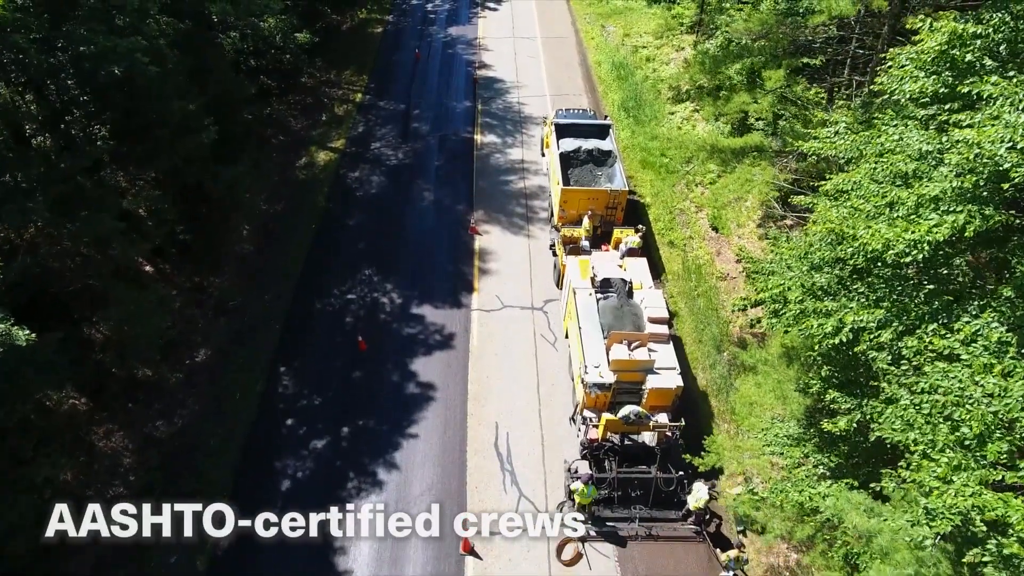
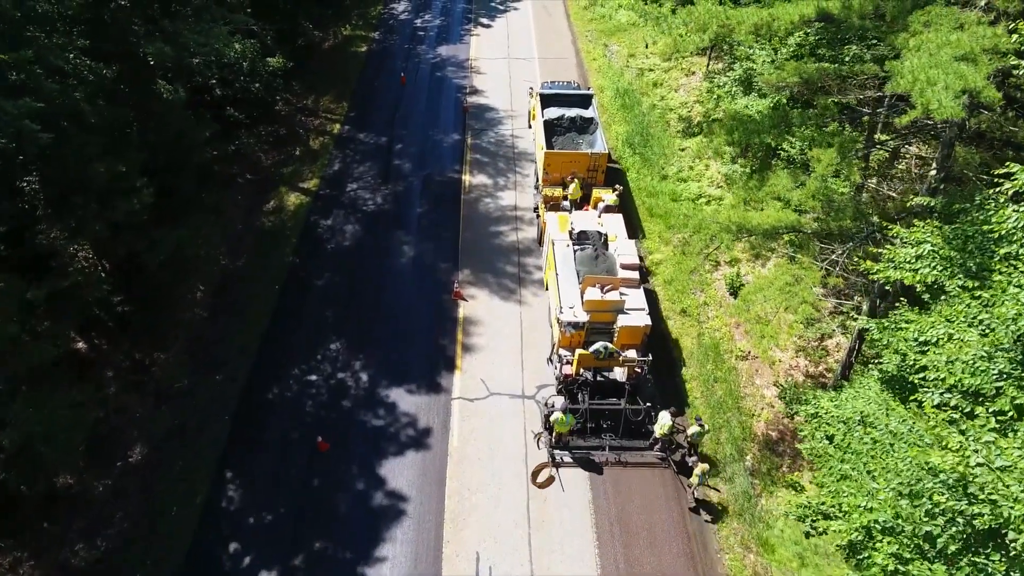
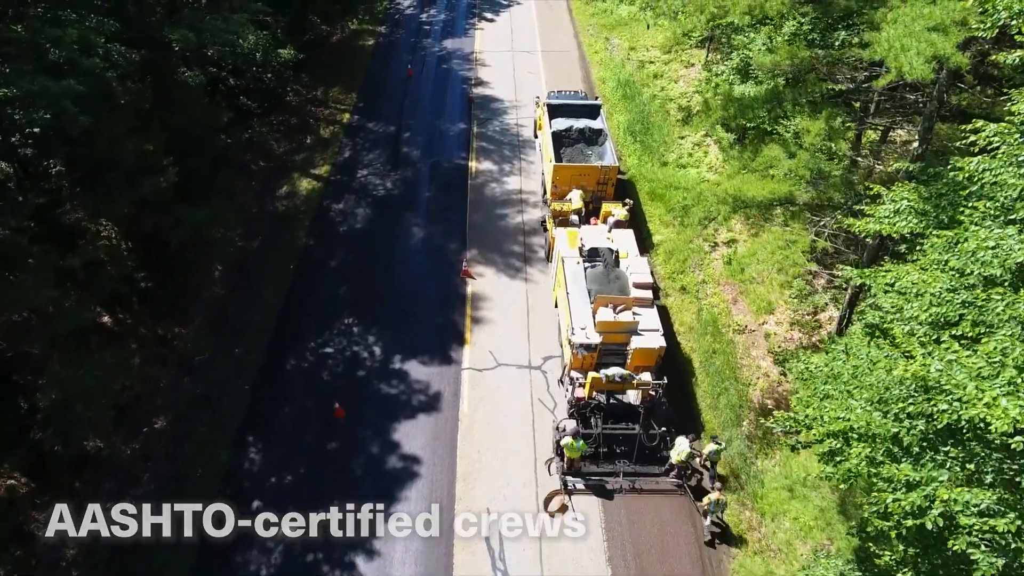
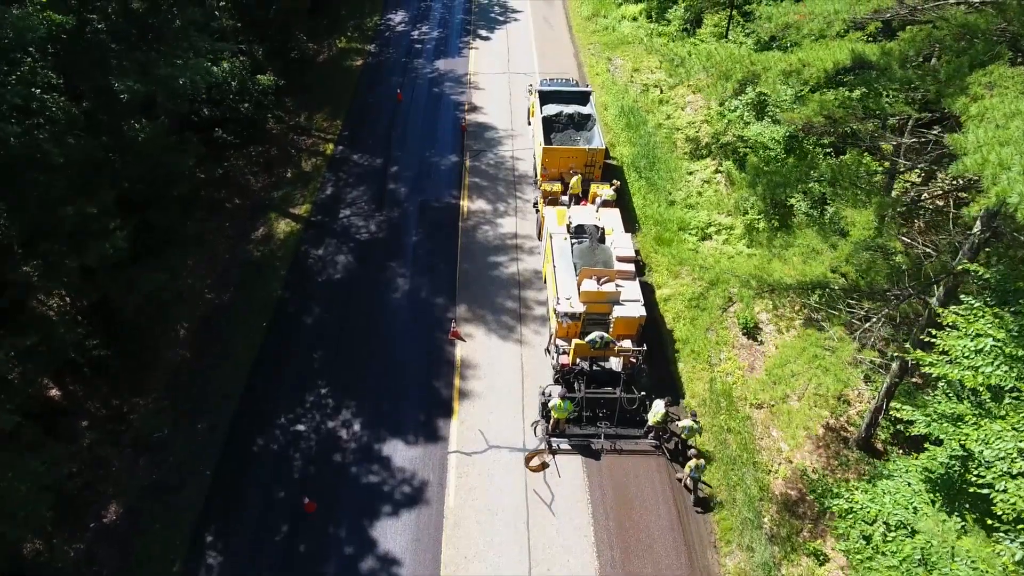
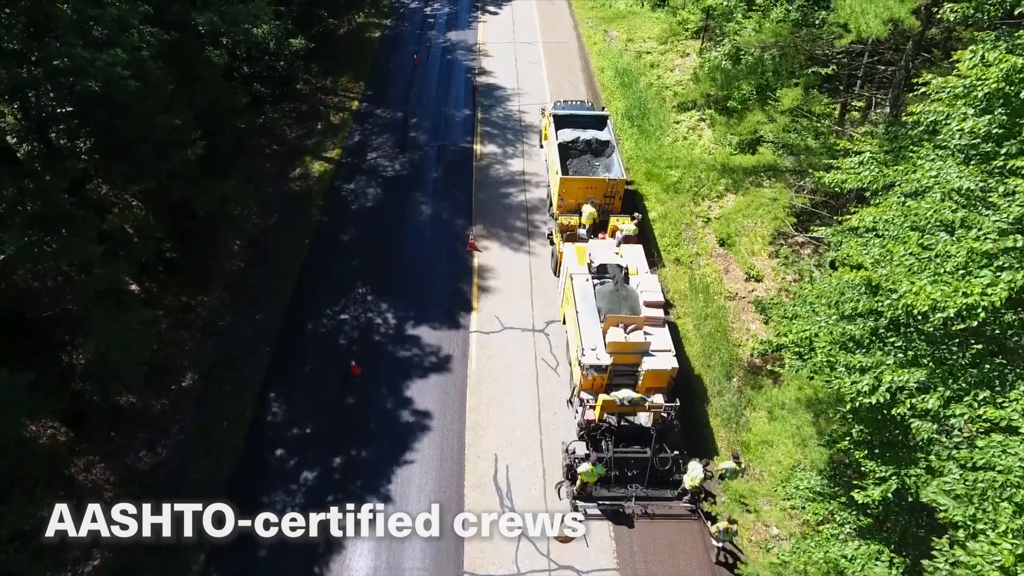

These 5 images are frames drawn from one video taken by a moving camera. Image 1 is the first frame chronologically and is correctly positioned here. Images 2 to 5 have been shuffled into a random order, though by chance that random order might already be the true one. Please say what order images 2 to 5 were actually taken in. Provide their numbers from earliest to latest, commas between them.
5, 3, 2, 4
